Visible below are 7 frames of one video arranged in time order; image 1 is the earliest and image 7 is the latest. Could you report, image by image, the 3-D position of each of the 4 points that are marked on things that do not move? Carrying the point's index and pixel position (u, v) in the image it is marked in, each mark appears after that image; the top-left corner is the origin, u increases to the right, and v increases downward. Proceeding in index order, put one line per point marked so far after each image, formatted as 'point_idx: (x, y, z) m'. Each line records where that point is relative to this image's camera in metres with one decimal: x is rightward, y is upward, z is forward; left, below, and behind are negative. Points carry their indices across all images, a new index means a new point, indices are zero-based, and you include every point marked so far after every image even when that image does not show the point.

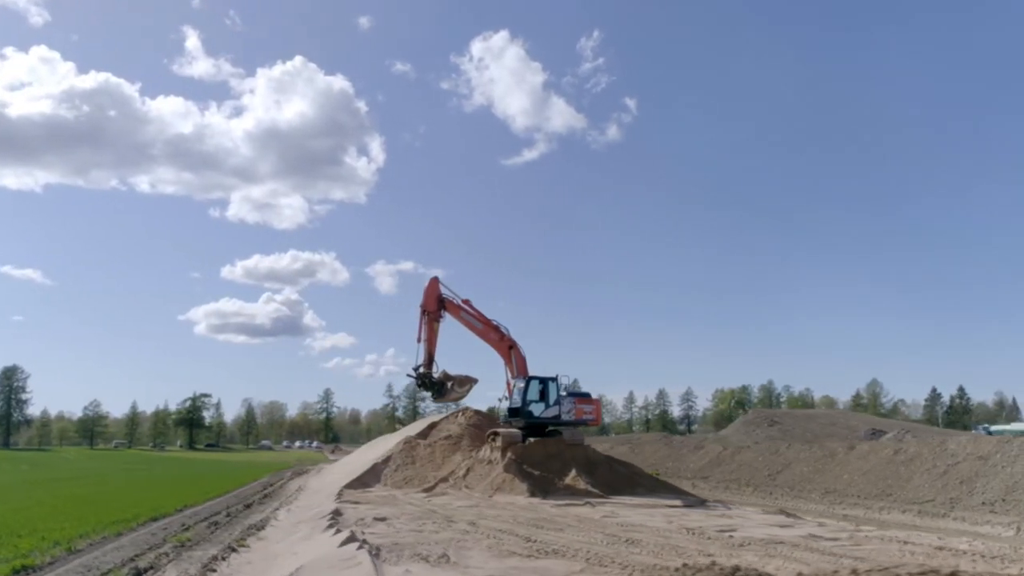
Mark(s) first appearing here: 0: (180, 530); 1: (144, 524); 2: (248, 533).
0: (-7.9, -5.9, +17.4) m
1: (-9.4, -6.1, +18.6) m
2: (-6.0, -5.7, +16.6) m
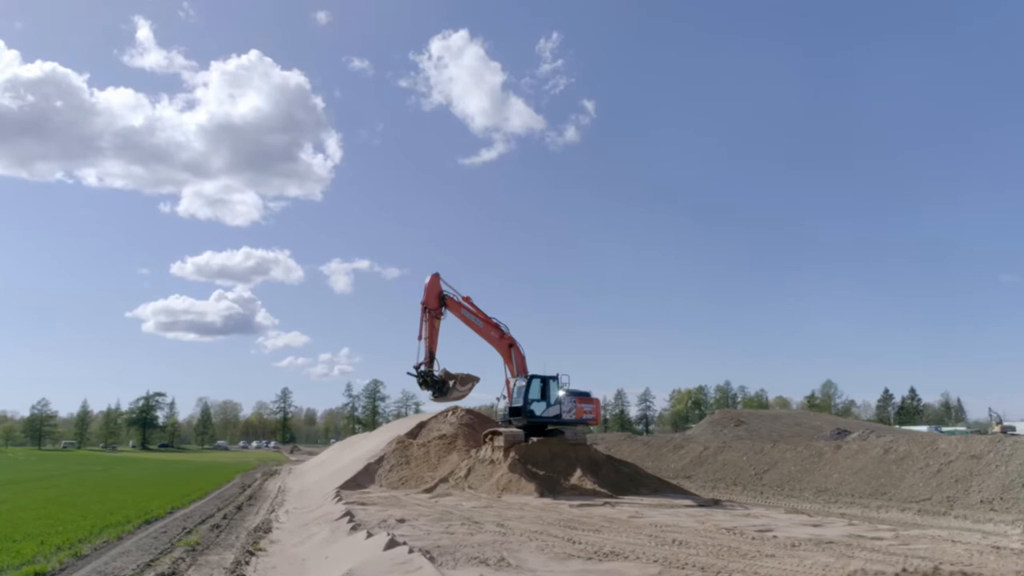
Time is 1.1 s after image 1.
0: (-7.5, -5.7, +16.7) m
1: (-9.1, -5.9, +17.8) m
2: (-5.5, -5.5, +16.0) m
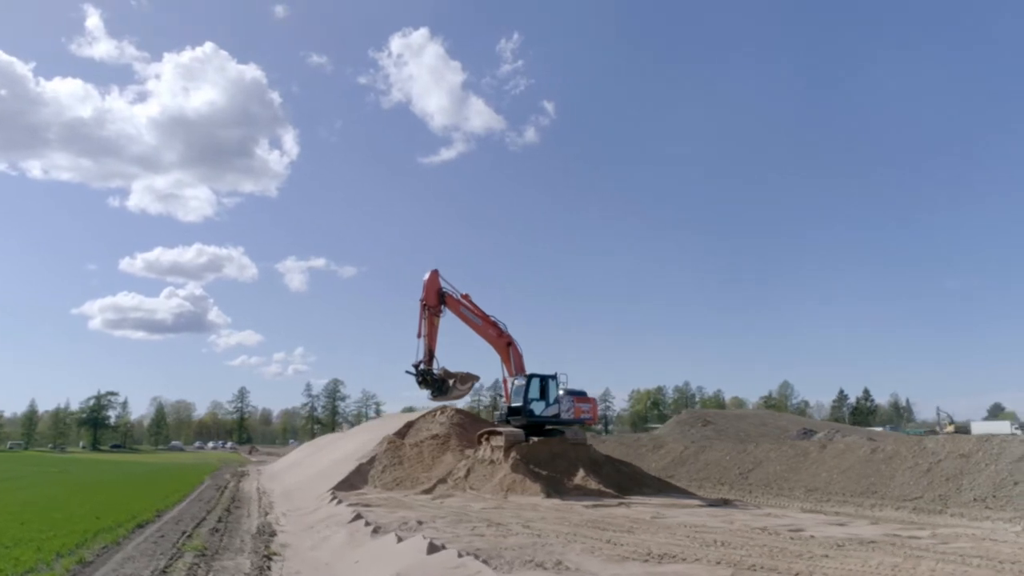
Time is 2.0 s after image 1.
0: (-7.2, -5.5, +16.0) m
1: (-8.8, -5.8, +17.0) m
2: (-5.2, -5.4, +15.4) m
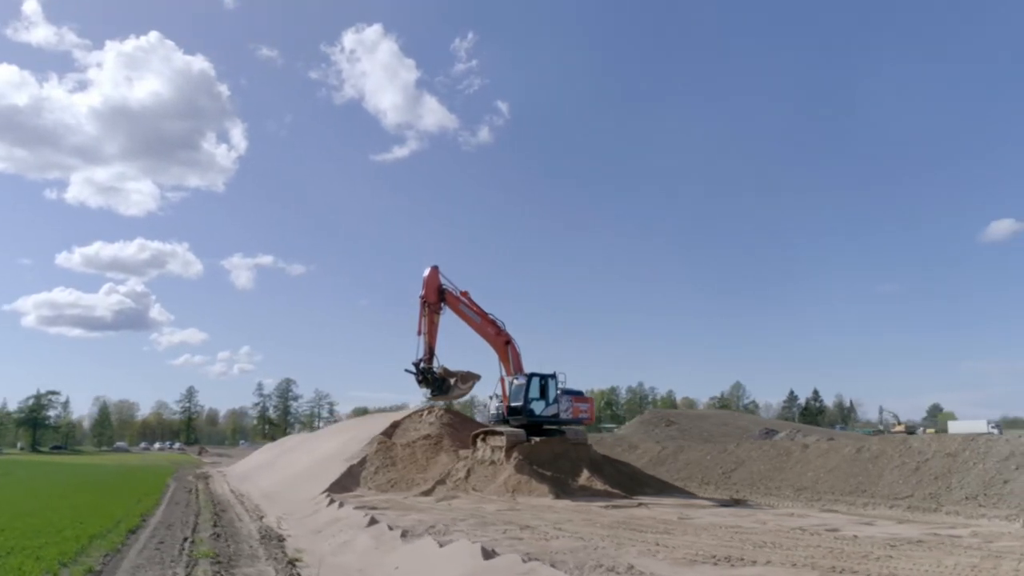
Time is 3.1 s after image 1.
0: (-6.8, -5.4, +15.2) m
1: (-8.4, -5.6, +16.1) m
2: (-4.7, -5.2, +14.7) m
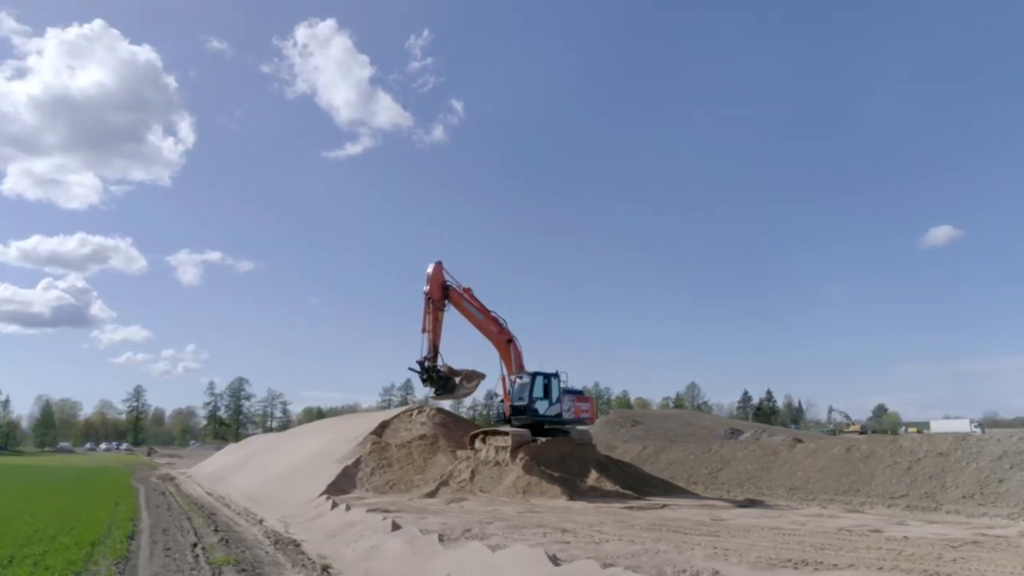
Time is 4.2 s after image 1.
0: (-6.2, -5.2, +14.4) m
1: (-7.9, -5.4, +15.2) m
2: (-4.1, -5.1, +14.0) m
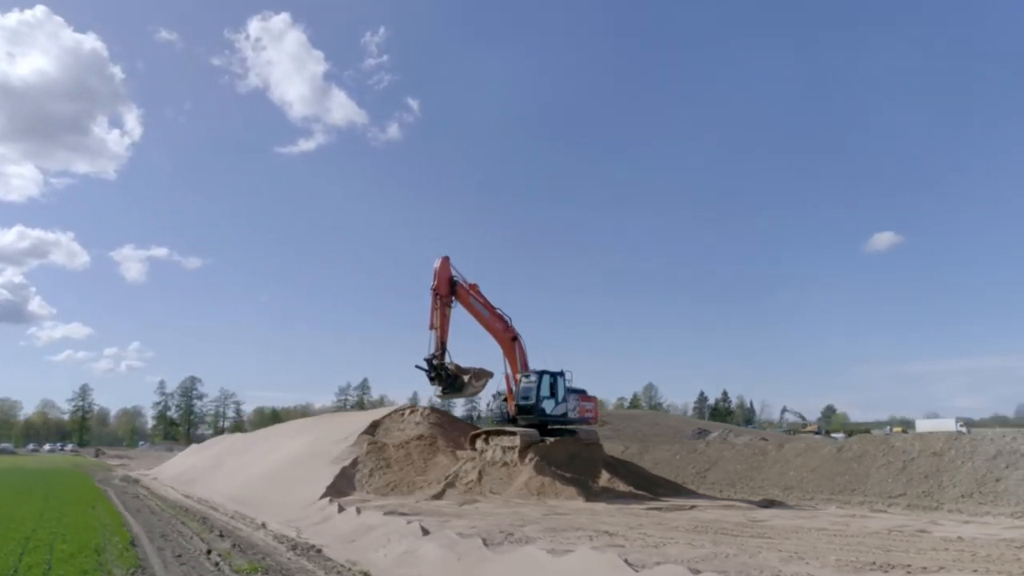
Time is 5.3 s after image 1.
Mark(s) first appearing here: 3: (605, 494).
0: (-5.6, -5.1, +13.5) m
1: (-7.3, -5.2, +14.2) m
2: (-3.5, -5.0, +13.3) m
3: (+2.4, -5.5, +19.3) m
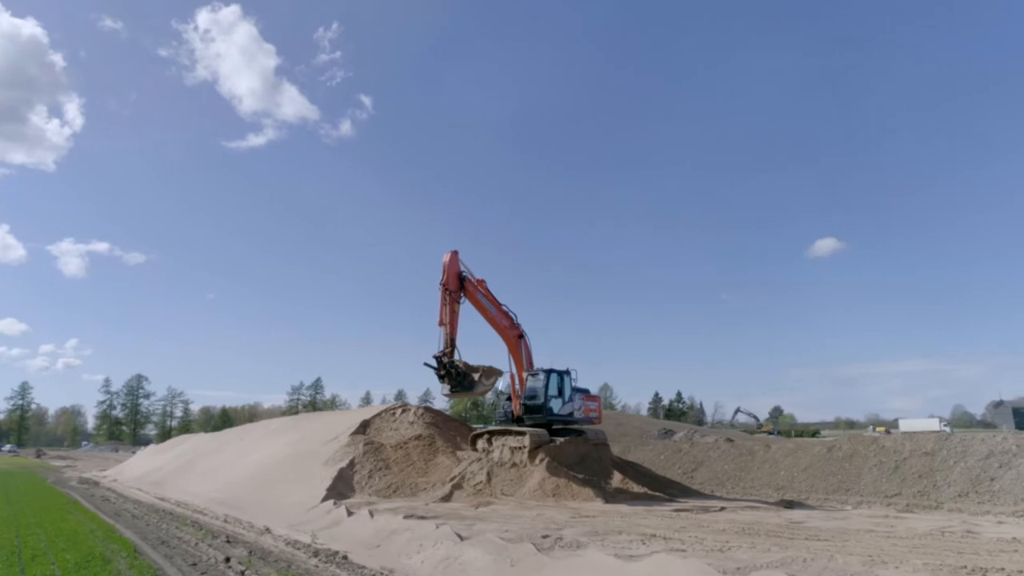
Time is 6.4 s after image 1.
0: (-4.9, -4.9, +12.7) m
1: (-6.6, -5.0, +13.3) m
2: (-2.7, -4.8, +12.6) m
3: (+2.8, -5.4, +18.9) m
